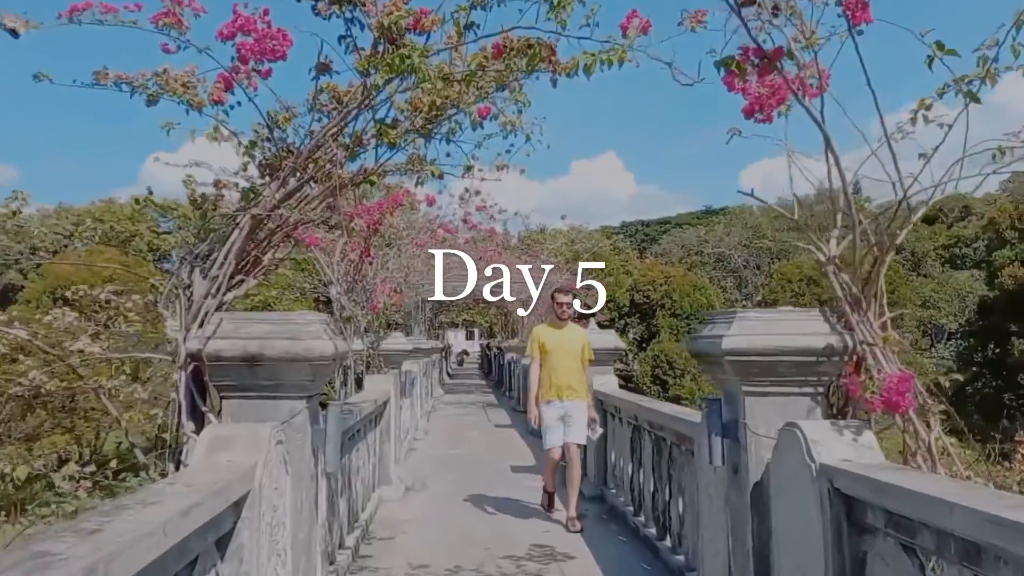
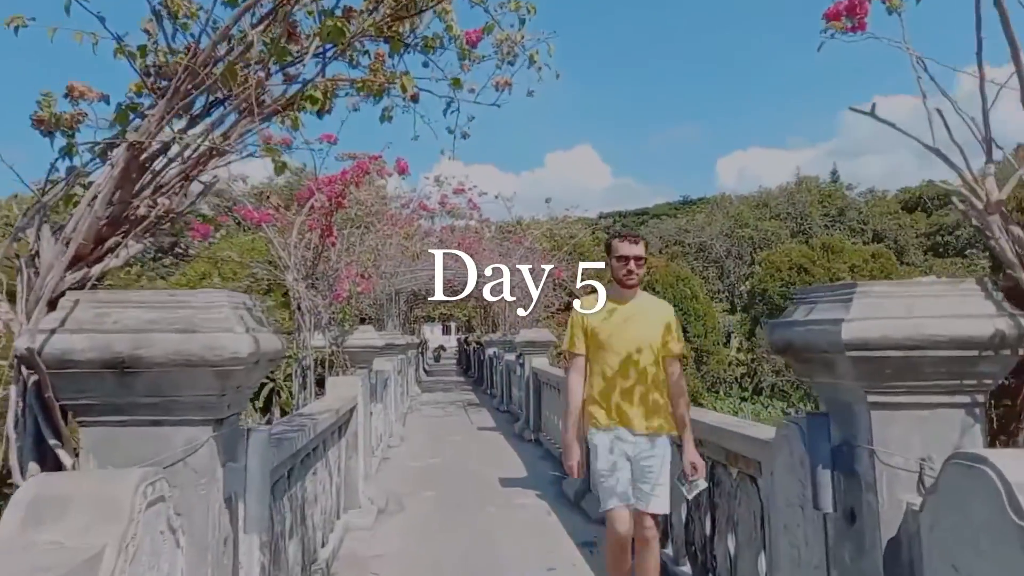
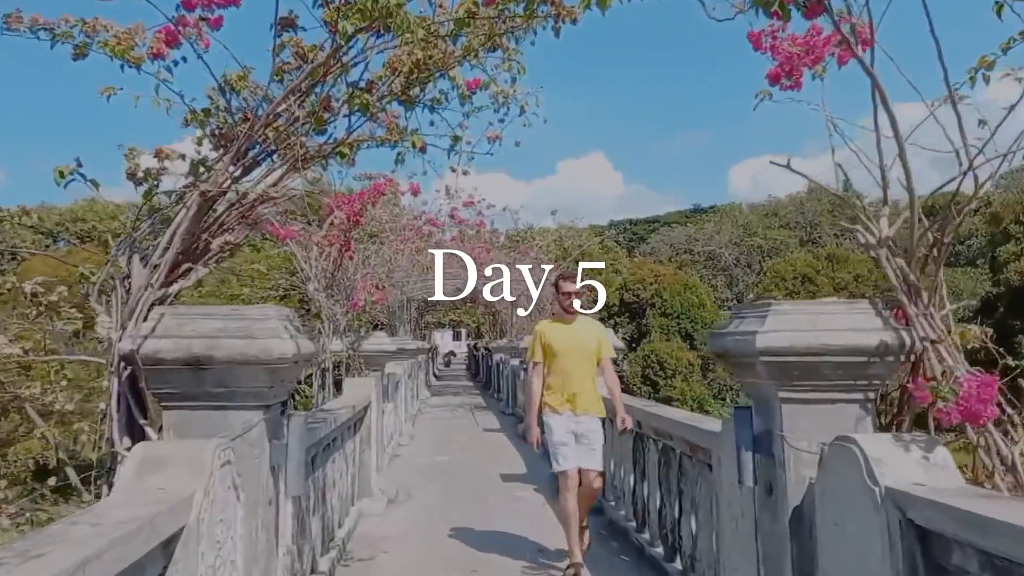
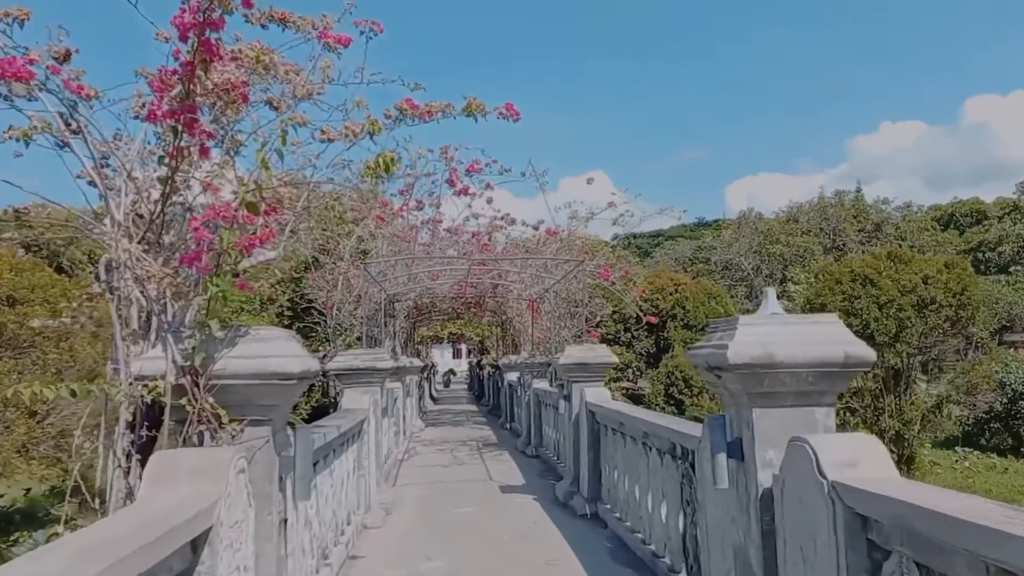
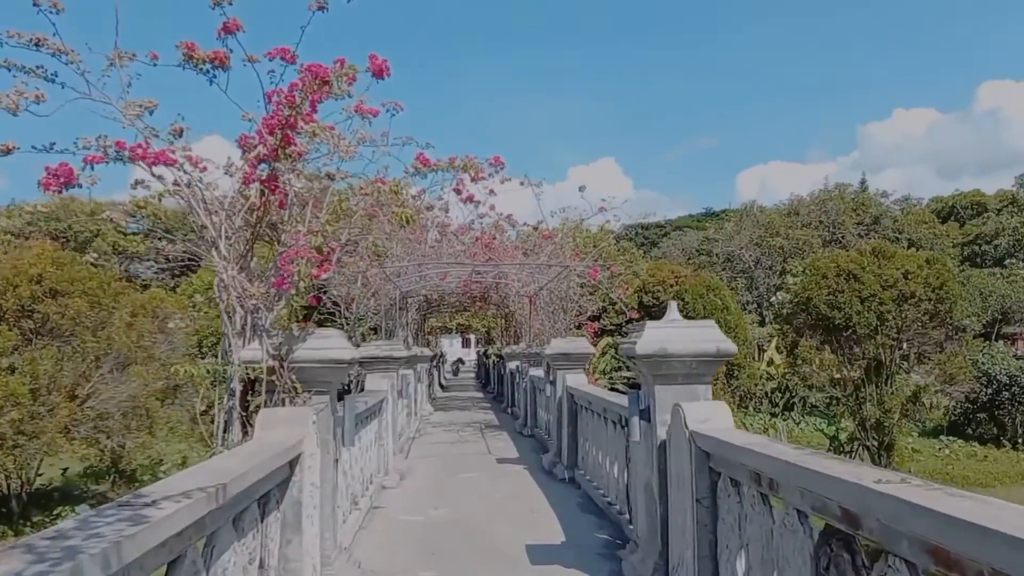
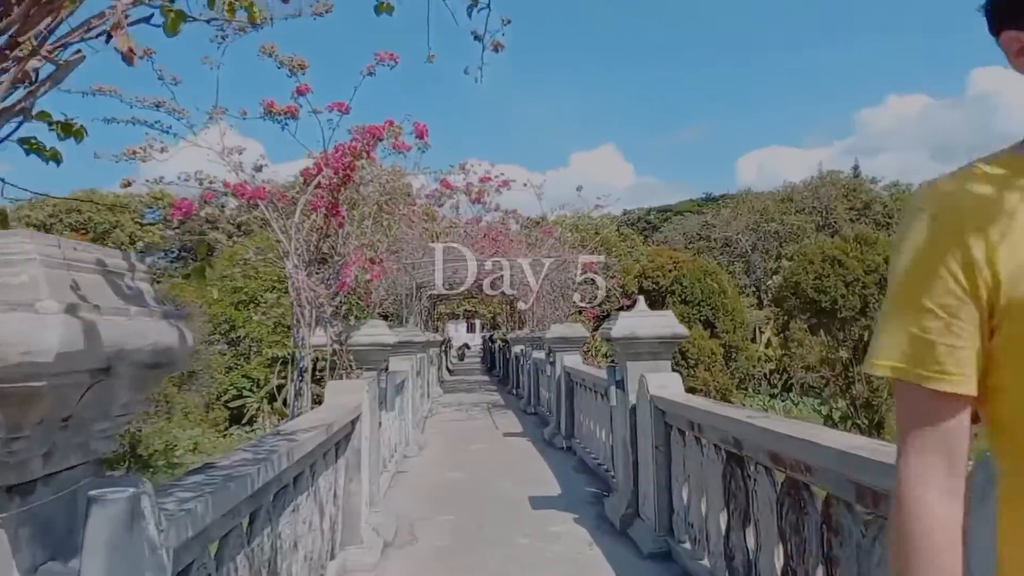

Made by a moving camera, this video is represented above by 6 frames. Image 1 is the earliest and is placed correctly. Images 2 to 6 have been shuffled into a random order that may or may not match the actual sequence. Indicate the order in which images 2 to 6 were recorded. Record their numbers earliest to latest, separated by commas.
3, 2, 6, 5, 4
